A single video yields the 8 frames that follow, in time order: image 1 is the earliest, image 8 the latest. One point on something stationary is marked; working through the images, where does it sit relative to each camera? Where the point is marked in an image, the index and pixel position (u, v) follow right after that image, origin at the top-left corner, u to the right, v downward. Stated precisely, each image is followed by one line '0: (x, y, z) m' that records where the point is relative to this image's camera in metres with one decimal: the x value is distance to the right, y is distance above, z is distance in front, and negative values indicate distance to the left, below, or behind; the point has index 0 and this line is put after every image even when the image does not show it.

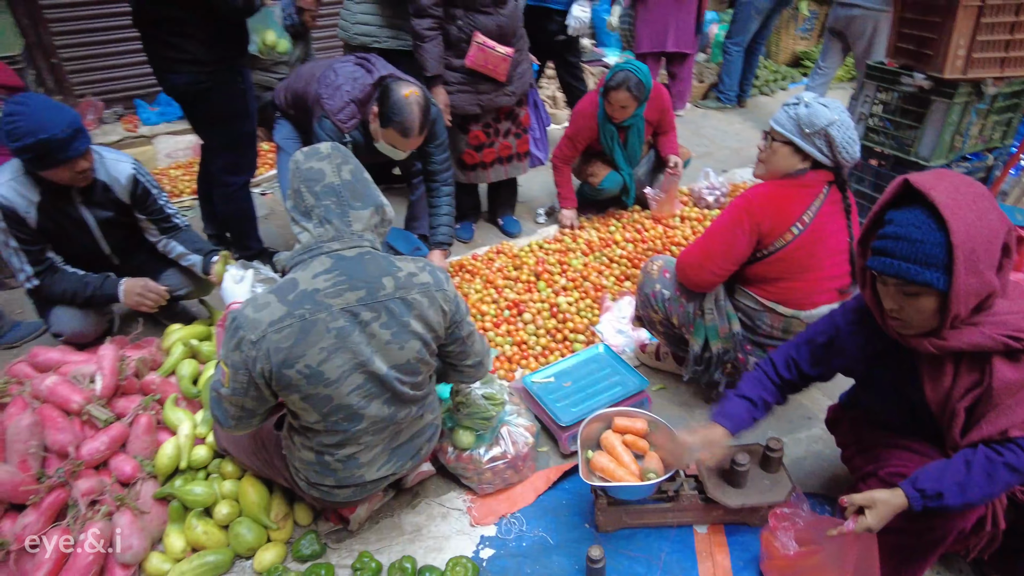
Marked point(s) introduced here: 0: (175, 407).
0: (-1.5, -0.5, +2.8) m
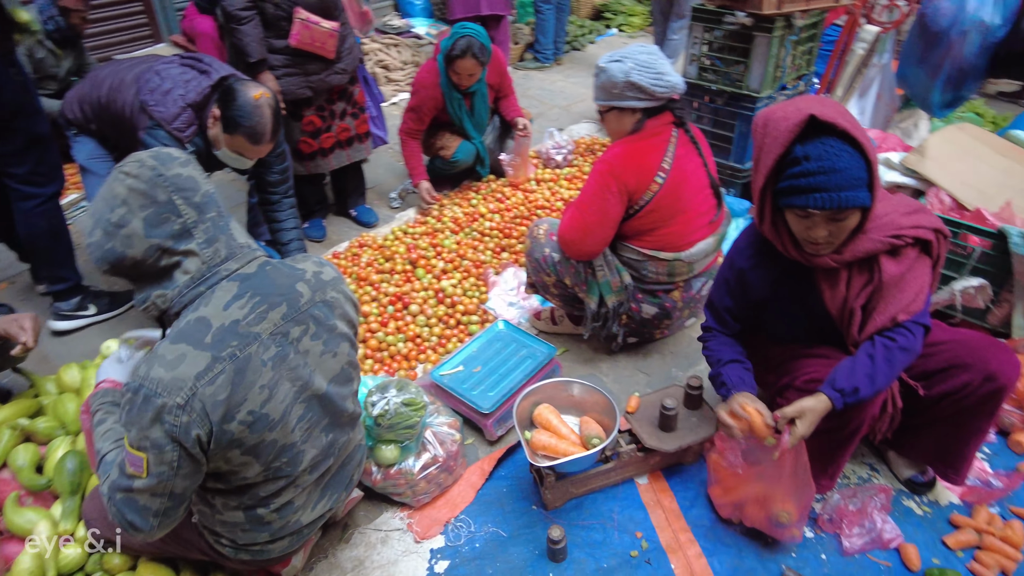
0: (-1.8, -0.8, +2.3) m
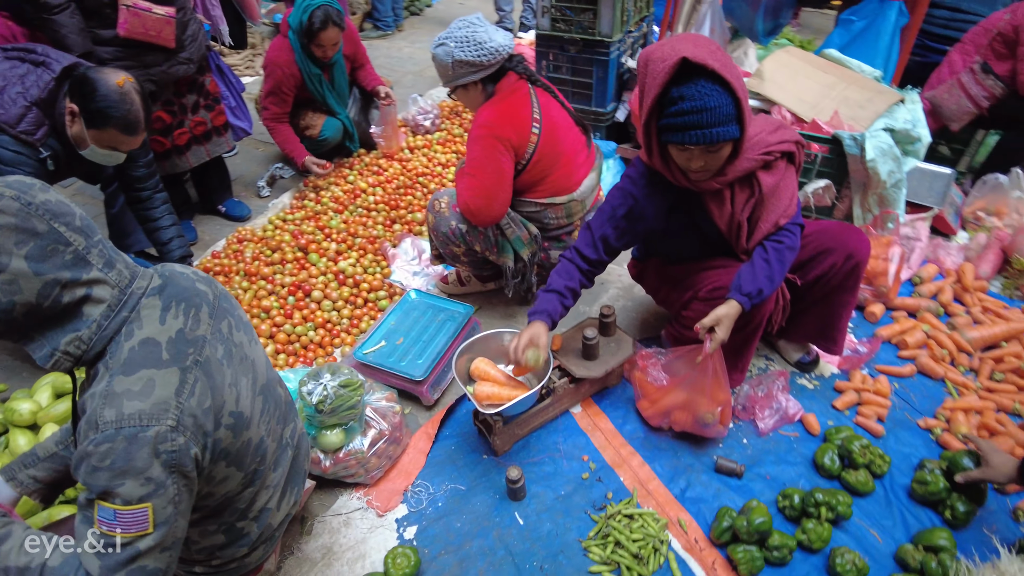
0: (-1.8, -0.9, +2.0) m
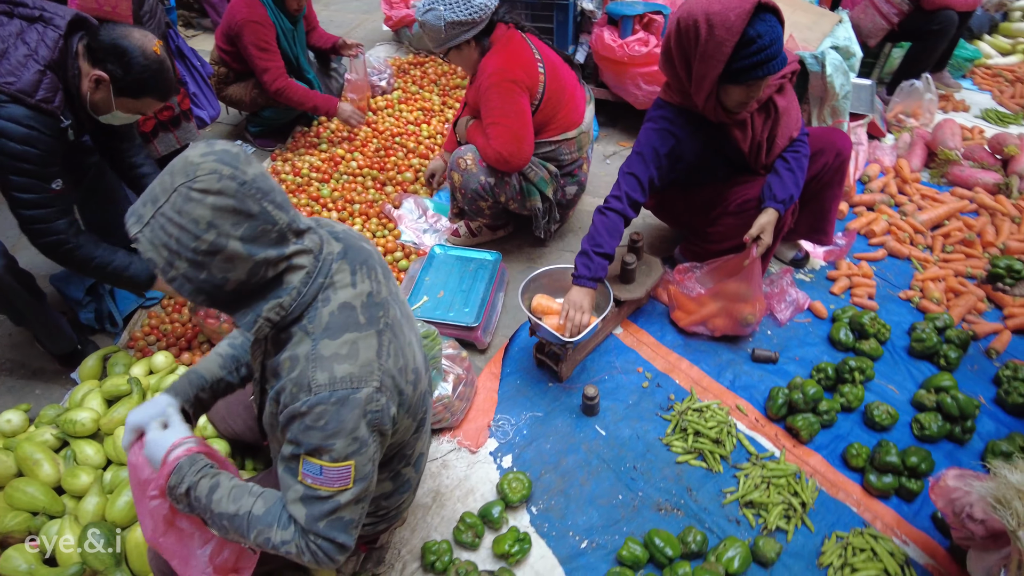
0: (-1.4, -1.0, +2.0) m
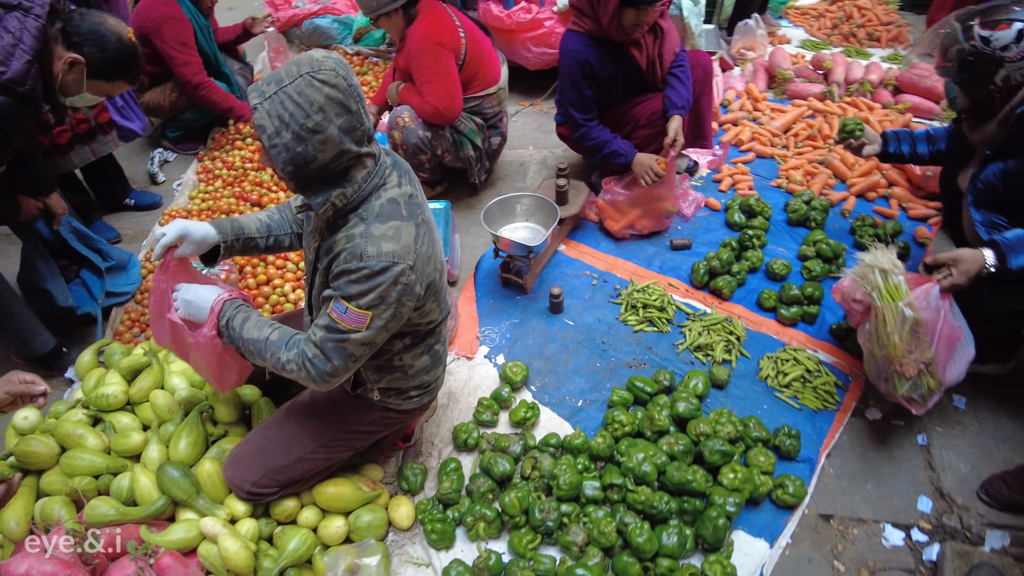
0: (-1.2, -0.8, +2.2) m
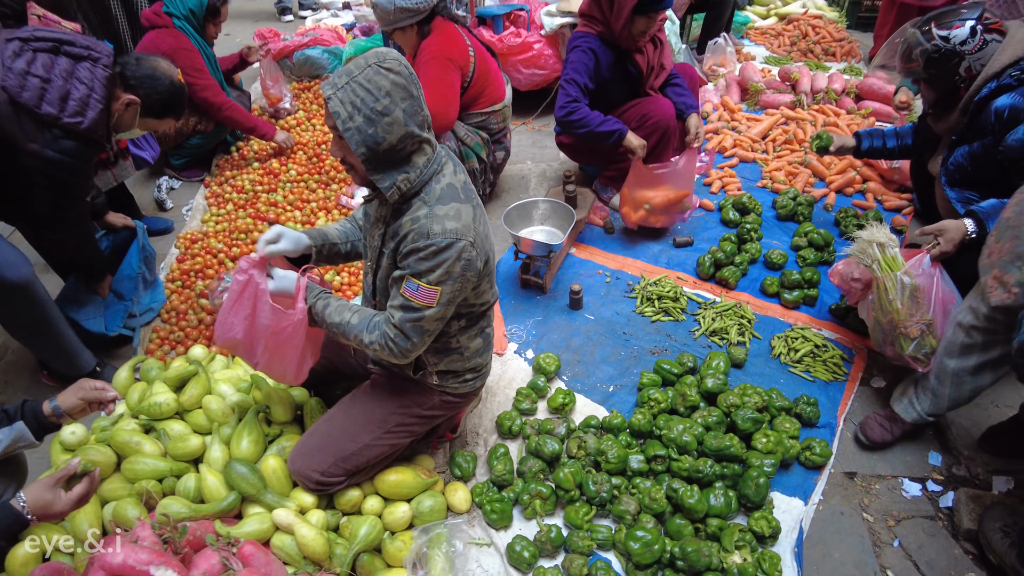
0: (-1.0, -0.8, +2.2) m
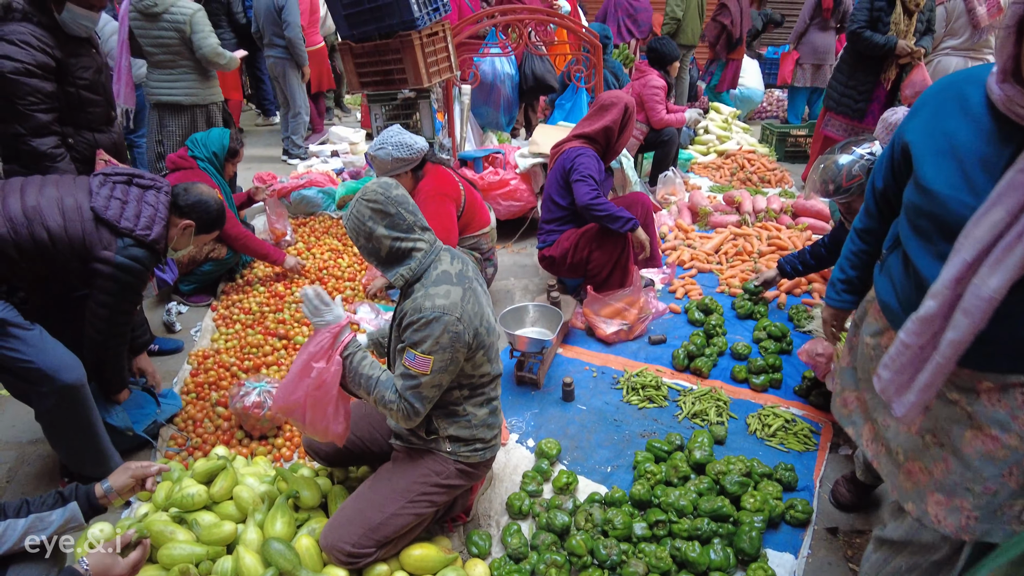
0: (-0.9, -1.1, +2.4) m
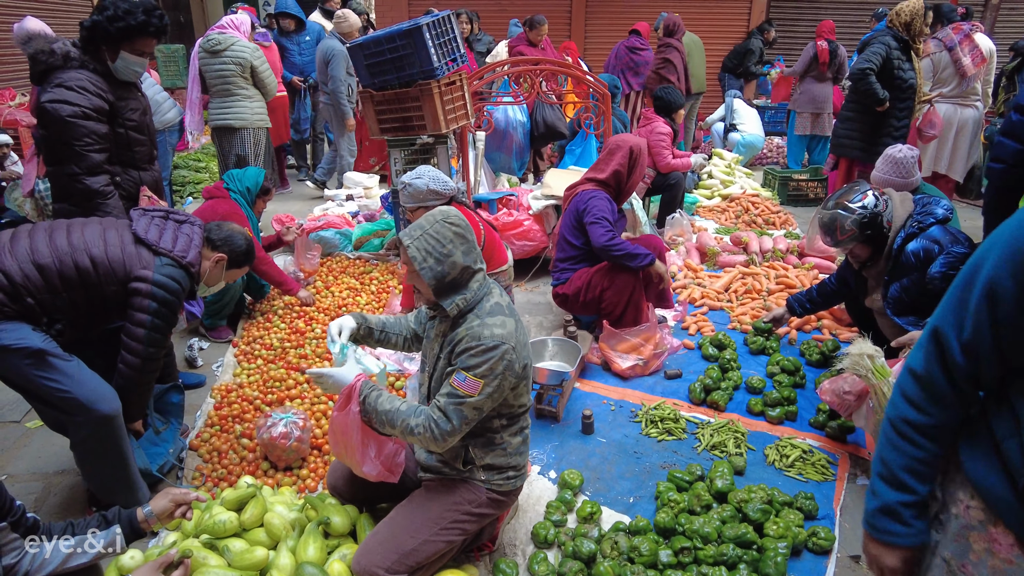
0: (-0.8, -1.2, +2.4) m
